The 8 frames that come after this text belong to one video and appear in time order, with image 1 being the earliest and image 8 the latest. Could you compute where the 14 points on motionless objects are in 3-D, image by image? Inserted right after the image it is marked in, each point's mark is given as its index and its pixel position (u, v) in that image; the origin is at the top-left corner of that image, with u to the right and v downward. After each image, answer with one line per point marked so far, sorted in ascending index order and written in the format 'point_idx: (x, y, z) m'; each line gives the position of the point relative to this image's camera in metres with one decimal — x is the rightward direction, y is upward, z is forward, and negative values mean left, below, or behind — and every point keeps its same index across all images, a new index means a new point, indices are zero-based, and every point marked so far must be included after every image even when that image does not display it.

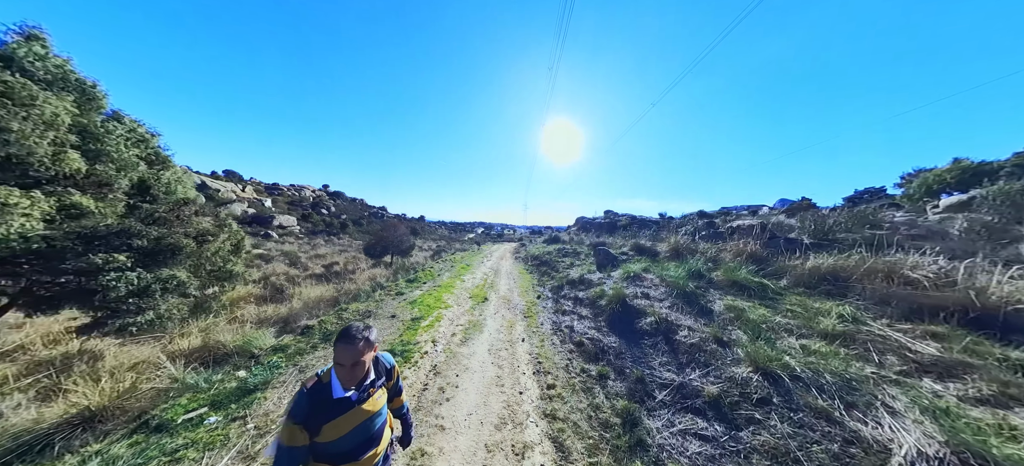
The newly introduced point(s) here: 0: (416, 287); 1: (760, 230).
0: (-4.6, -2.5, +11.1) m
1: (+11.1, +0.2, +10.5) m
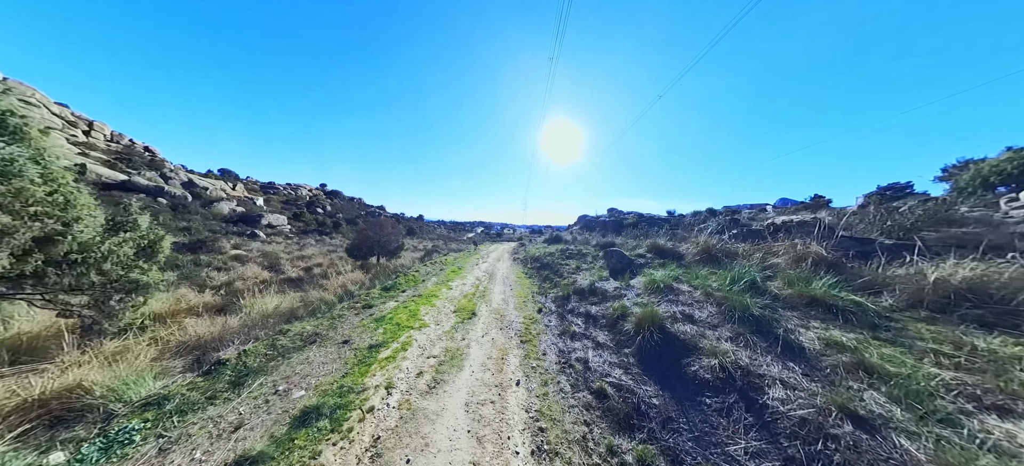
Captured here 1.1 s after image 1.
0: (-4.7, -2.4, +9.1) m
1: (+10.9, +0.2, +8.5) m
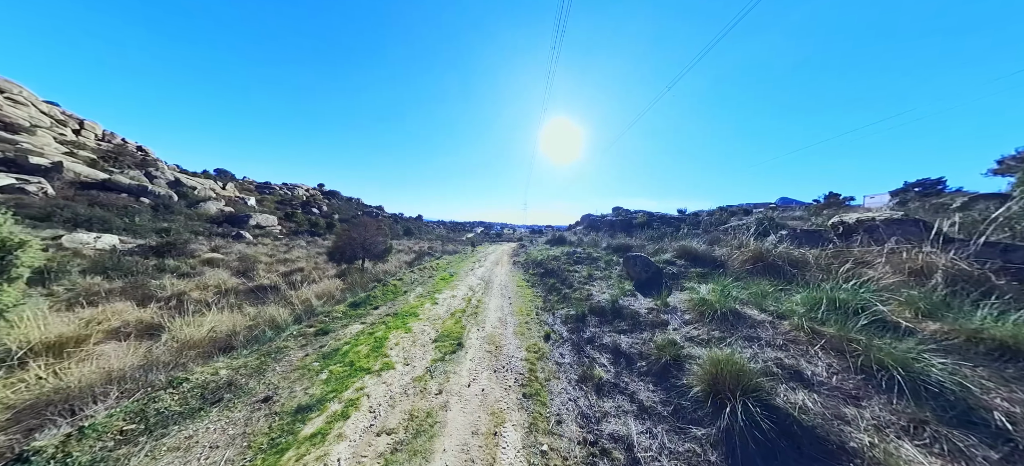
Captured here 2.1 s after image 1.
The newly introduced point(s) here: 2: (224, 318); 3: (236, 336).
0: (-4.8, -2.5, +7.1) m
1: (+10.9, +0.2, +6.4) m
2: (-9.6, -2.8, +7.8) m
3: (-7.8, -2.9, +6.6) m
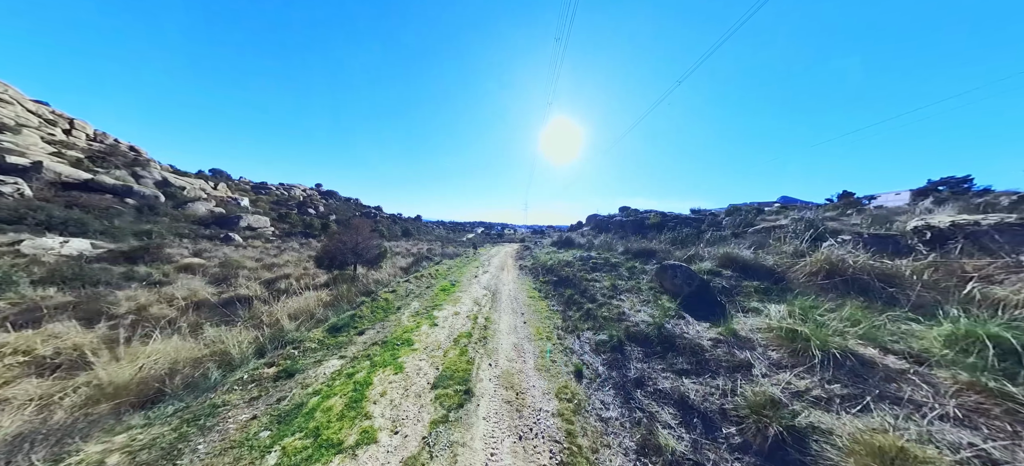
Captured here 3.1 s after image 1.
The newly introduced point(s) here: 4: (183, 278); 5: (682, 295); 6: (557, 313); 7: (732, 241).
0: (-4.3, -2.7, +5.7) m
1: (+11.4, 0.0, +5.0) m
2: (-9.1, -3.0, +6.4) m
3: (-7.3, -3.1, +5.2) m
4: (-20.3, -2.8, +14.5) m
5: (+5.1, -1.9, +7.0) m
6: (+1.6, -2.9, +8.5) m
7: (+10.5, -0.4, +11.3) m
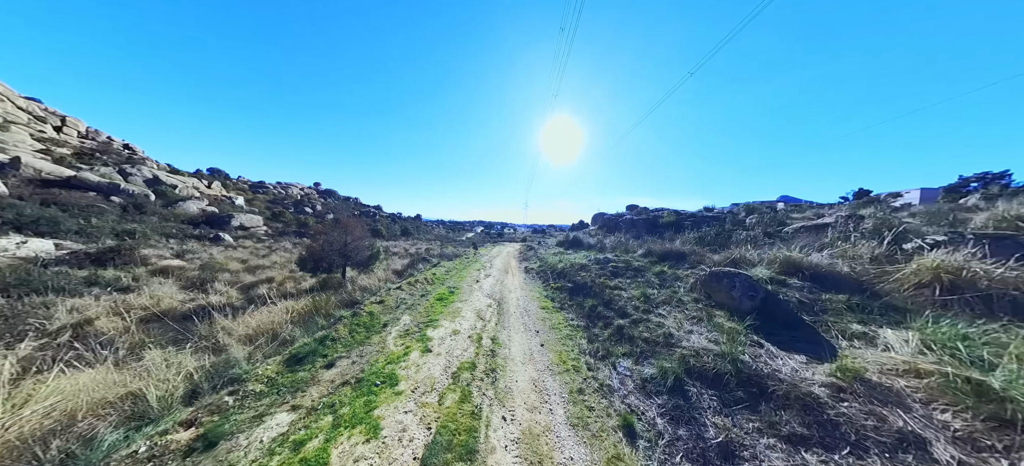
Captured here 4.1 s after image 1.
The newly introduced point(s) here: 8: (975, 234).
0: (-3.9, -2.7, +4.2) m
1: (+11.7, 0.0, +3.5) m
2: (-8.8, -3.0, +4.8) m
3: (-7.0, -3.1, +3.6) m
4: (-19.9, -2.8, +13.0) m
5: (+5.5, -1.8, +5.4) m
6: (+2.0, -2.9, +7.0) m
7: (+10.9, -0.4, +9.7) m
8: (+12.1, 0.0, +6.2) m
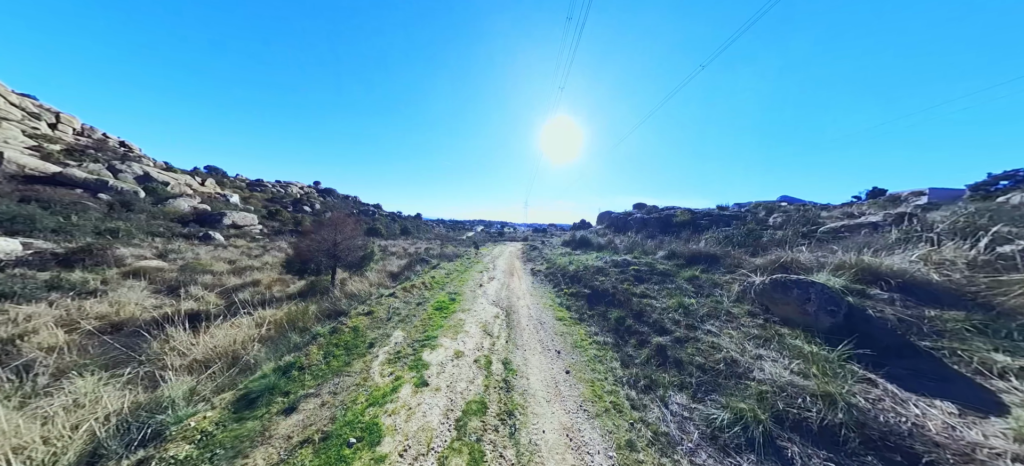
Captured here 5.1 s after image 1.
0: (-3.6, -2.7, +3.0) m
1: (+12.1, 0.0, +2.3) m
2: (-8.4, -3.0, +3.6) m
3: (-6.6, -3.1, +2.5) m
4: (-19.6, -2.7, +11.8) m
5: (+5.8, -1.8, +4.3) m
6: (+2.3, -2.8, +5.8) m
7: (+11.2, -0.3, +8.5) m
8: (+12.5, 0.0, +5.0) m
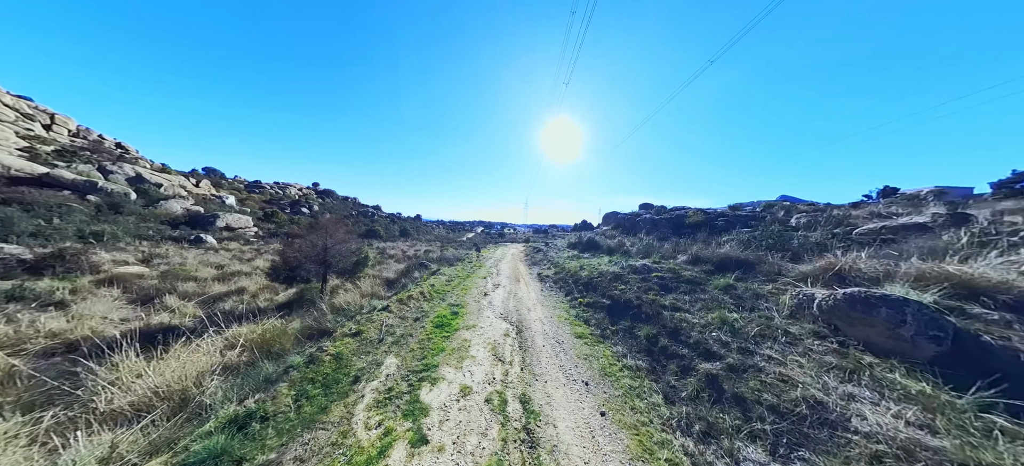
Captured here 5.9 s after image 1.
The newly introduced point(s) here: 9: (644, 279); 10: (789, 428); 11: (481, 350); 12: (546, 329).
0: (-3.2, -2.8, +2.0) m
1: (+12.4, 0.0, +1.4) m
2: (-8.0, -3.1, +2.6) m
3: (-6.3, -3.2, +1.5) m
4: (-19.2, -2.9, +10.8) m
5: (+6.2, -1.9, +3.3) m
6: (+2.7, -3.0, +4.8) m
7: (+11.6, -0.4, +7.6) m
8: (+12.8, -0.1, +4.0) m
9: (+4.9, -1.8, +8.7) m
10: (+3.8, -2.7, +3.3) m
11: (-0.7, -2.7, +5.3) m
12: (+0.9, -2.8, +6.8) m
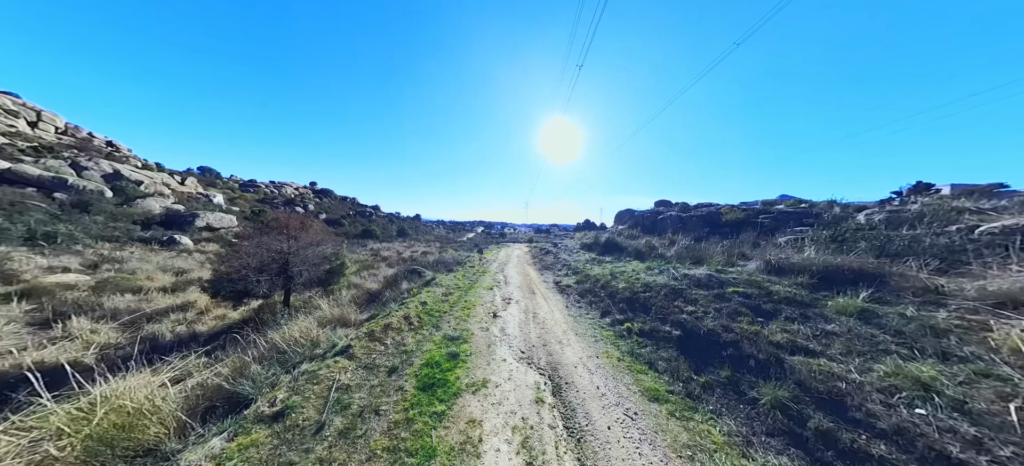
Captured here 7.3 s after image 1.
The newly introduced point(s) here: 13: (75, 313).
0: (-2.6, -2.8, -0.5) m
1: (+13.0, 0.0, -1.1) m
2: (-7.4, -3.1, +0.2) m
3: (-5.6, -3.2, -1.0) m
4: (-18.6, -2.9, +8.3) m
5: (+6.8, -1.9, +0.9) m
6: (+3.3, -2.9, +2.4) m
7: (+12.2, -0.4, +5.2) m
8: (+13.4, 0.0, +1.6) m
9: (+5.4, -1.7, +6.3) m
10: (+4.4, -2.7, +0.9) m
11: (-0.1, -2.7, +2.9) m
12: (+1.5, -2.8, +4.3) m
13: (-16.4, -3.0, +8.8) m
